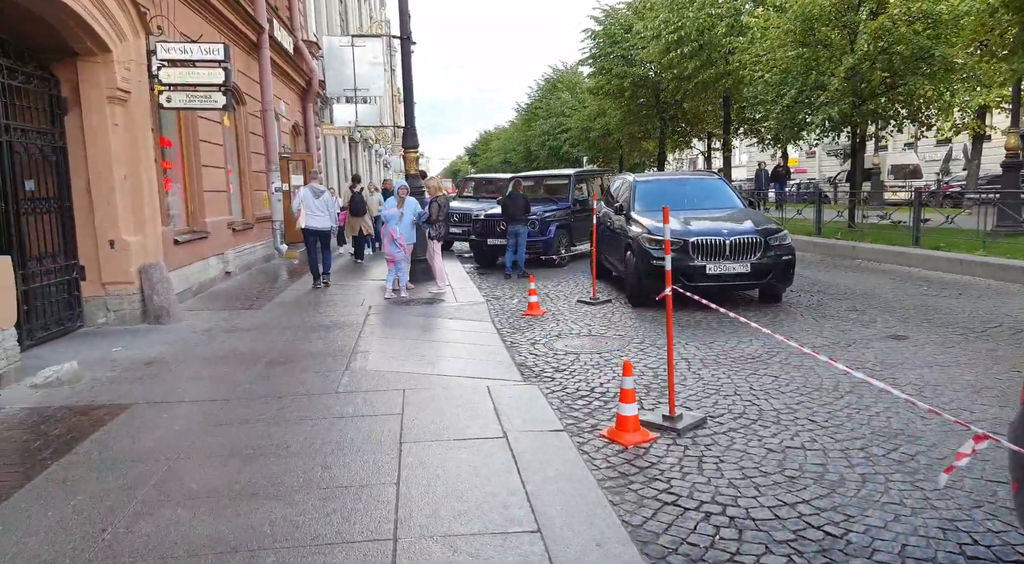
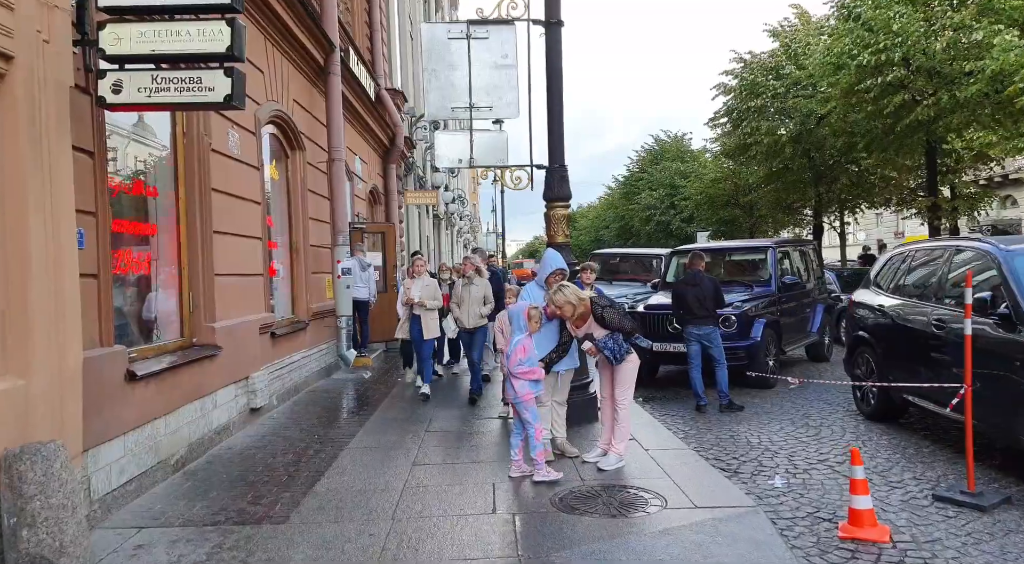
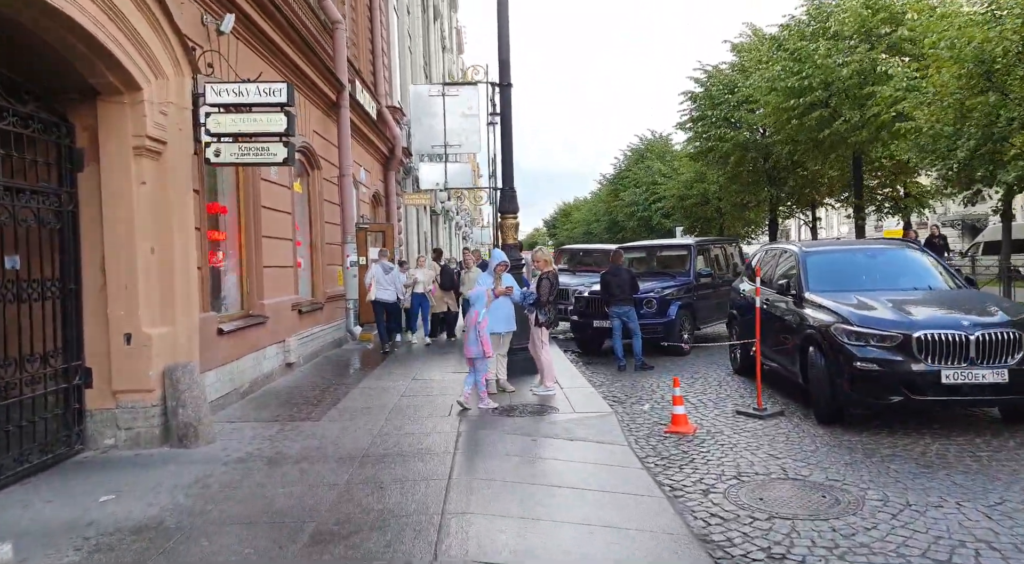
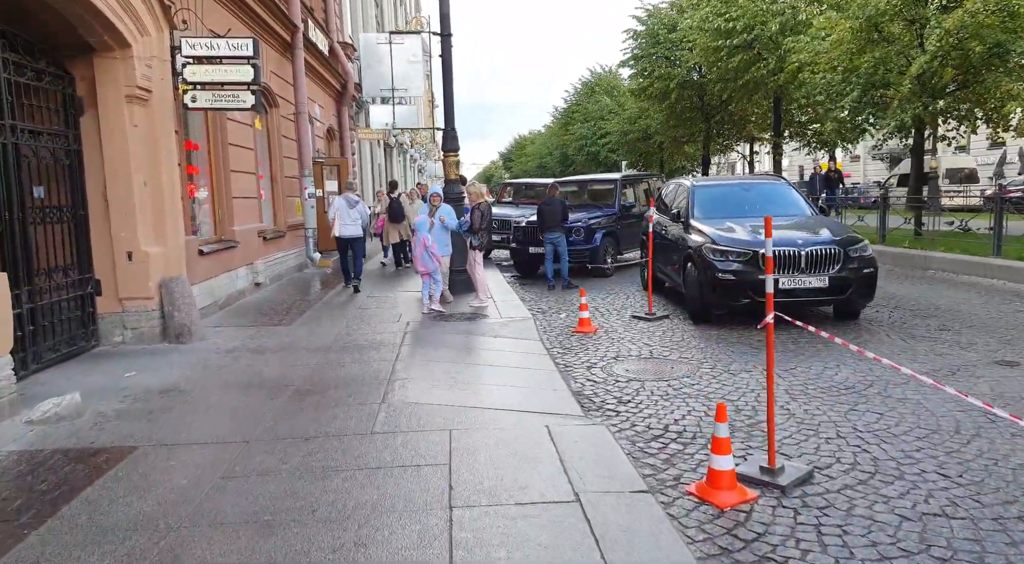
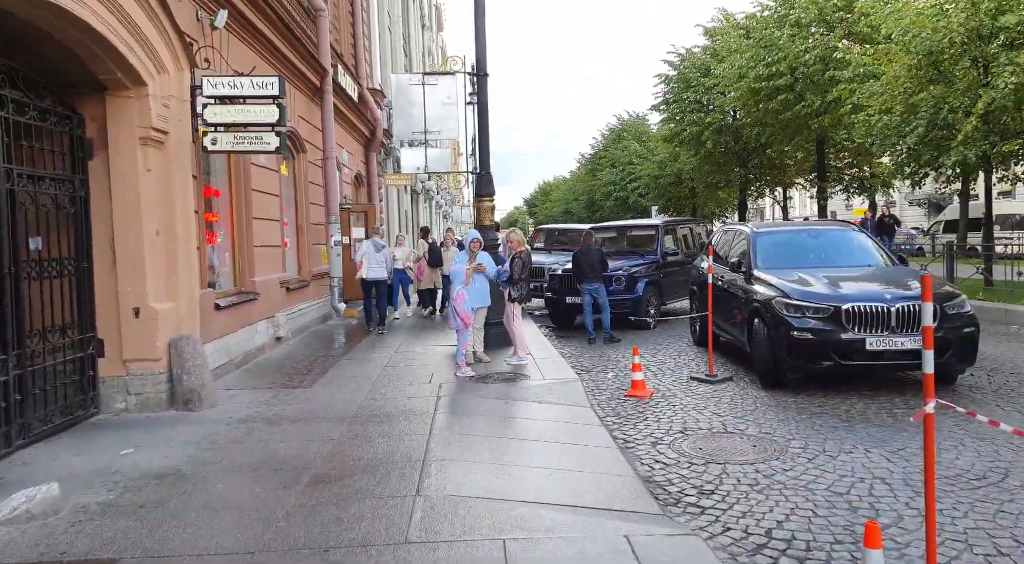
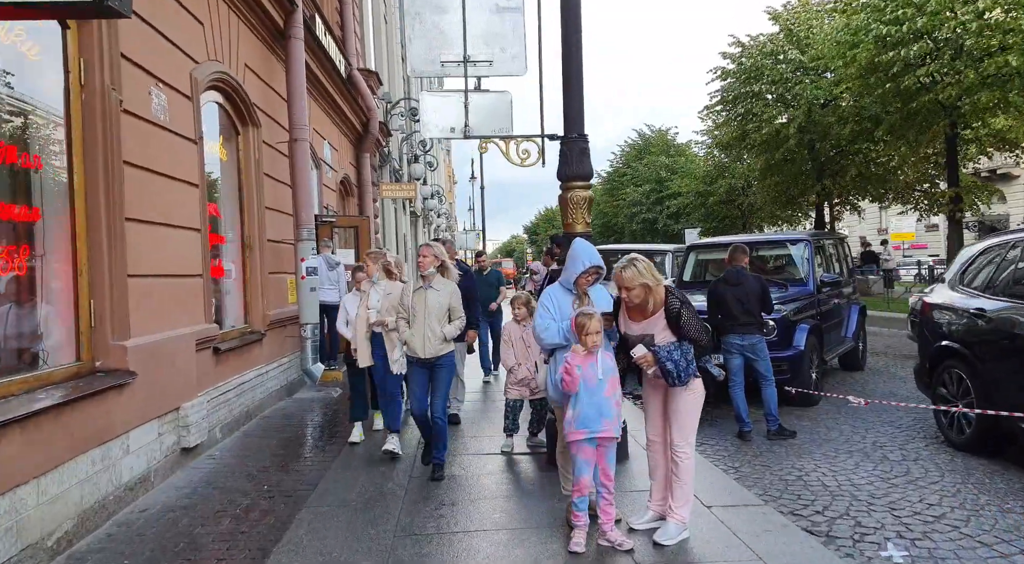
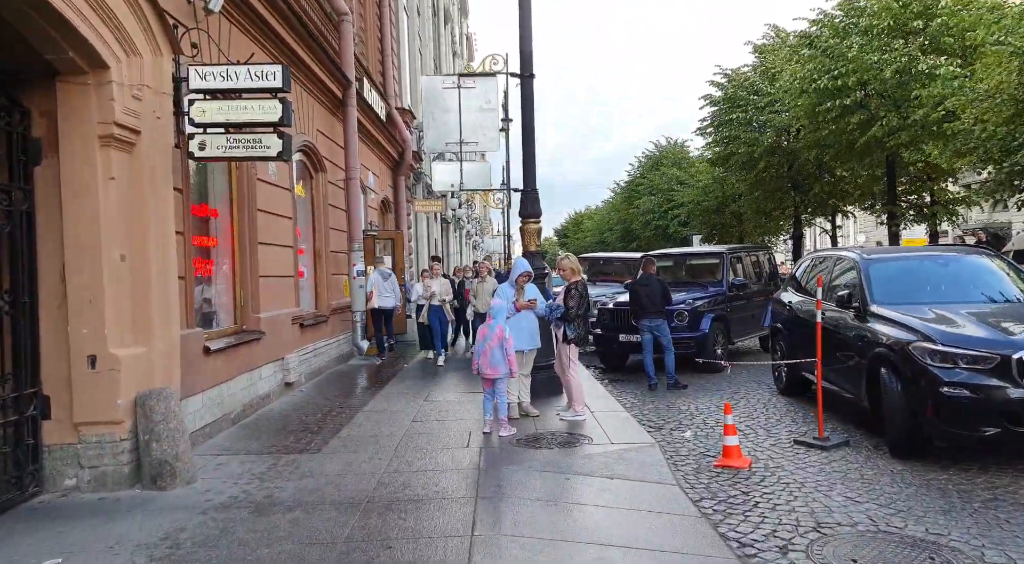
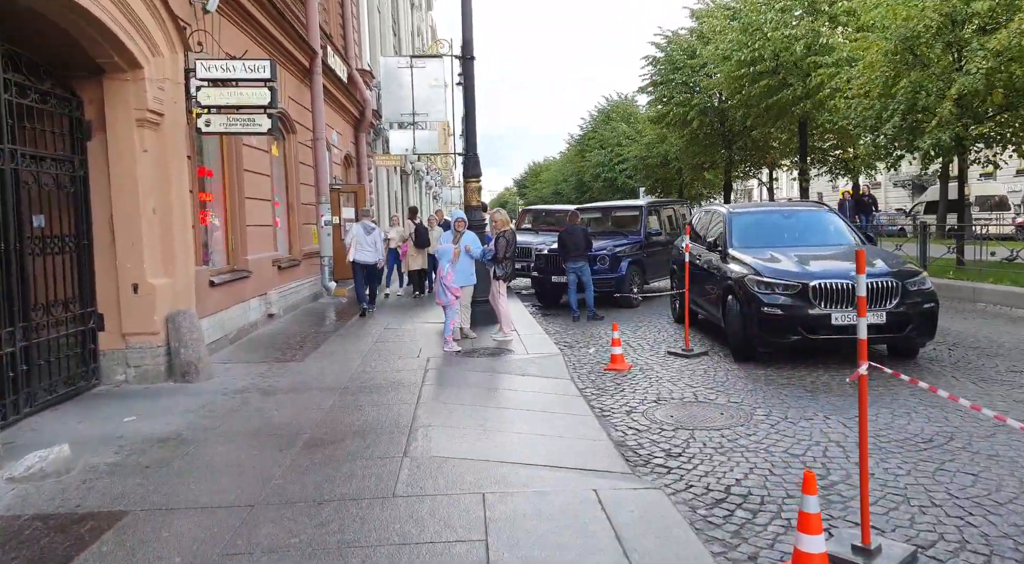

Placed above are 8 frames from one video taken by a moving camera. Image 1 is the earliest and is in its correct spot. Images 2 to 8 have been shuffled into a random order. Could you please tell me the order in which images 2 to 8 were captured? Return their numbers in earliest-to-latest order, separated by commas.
4, 8, 5, 3, 7, 2, 6
